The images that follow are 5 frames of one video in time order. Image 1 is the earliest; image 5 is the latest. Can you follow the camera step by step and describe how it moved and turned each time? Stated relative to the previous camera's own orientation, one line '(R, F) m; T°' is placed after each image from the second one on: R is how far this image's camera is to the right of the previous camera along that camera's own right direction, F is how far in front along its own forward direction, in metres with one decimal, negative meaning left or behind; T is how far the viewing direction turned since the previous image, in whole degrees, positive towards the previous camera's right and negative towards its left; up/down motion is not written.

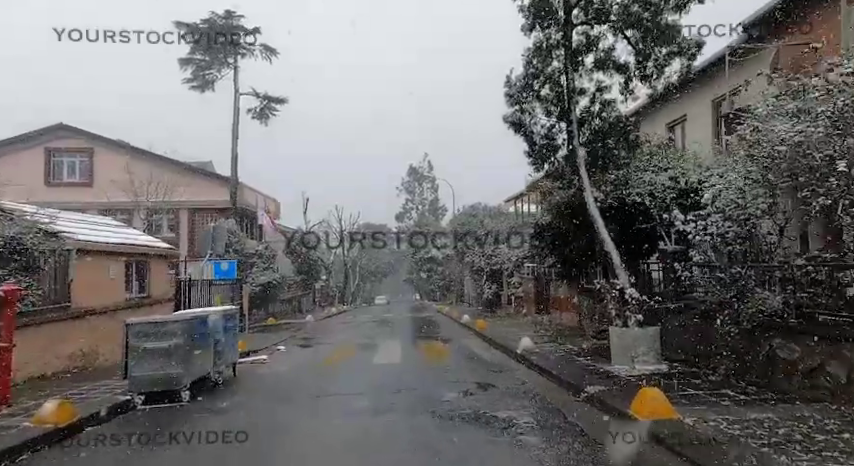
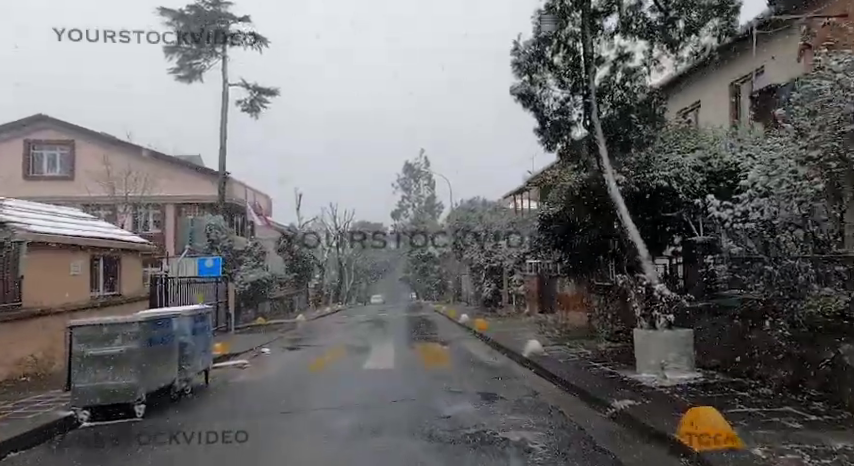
(0.0, +1.3) m; 0°
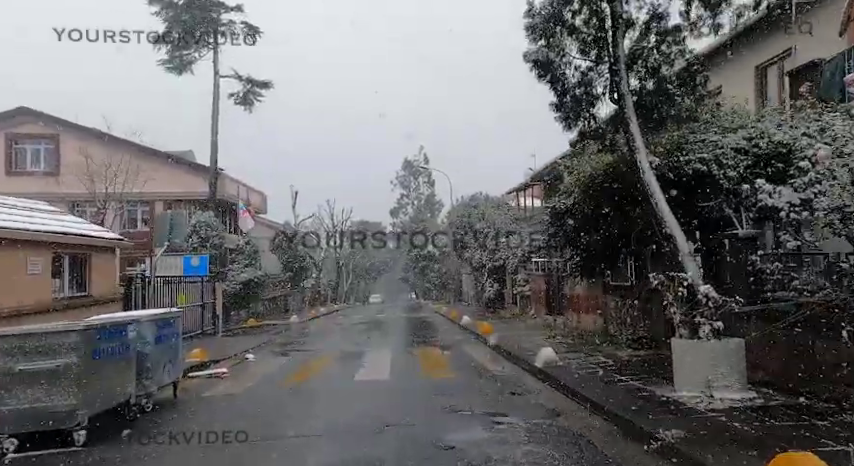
(0.0, +1.3) m; 0°
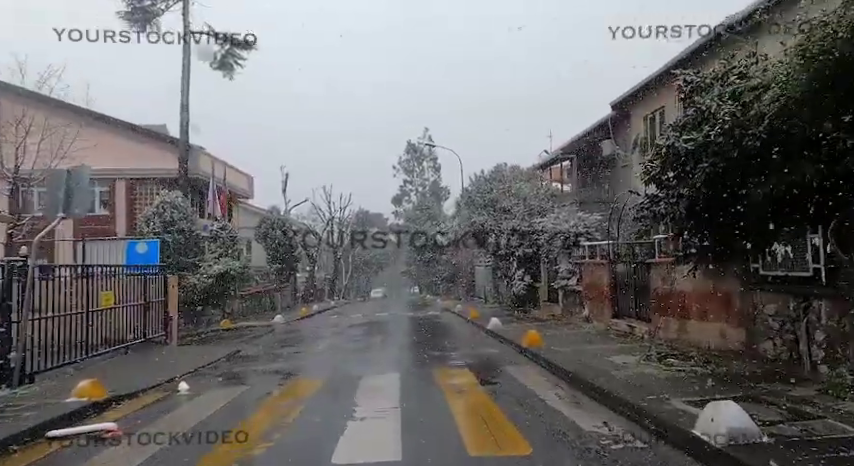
(-0.5, +5.1) m; 0°
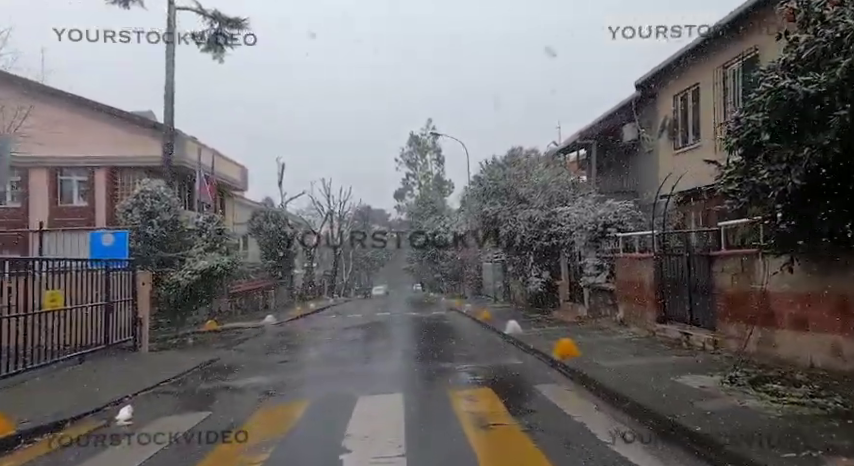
(-0.1, +2.2) m; 0°
